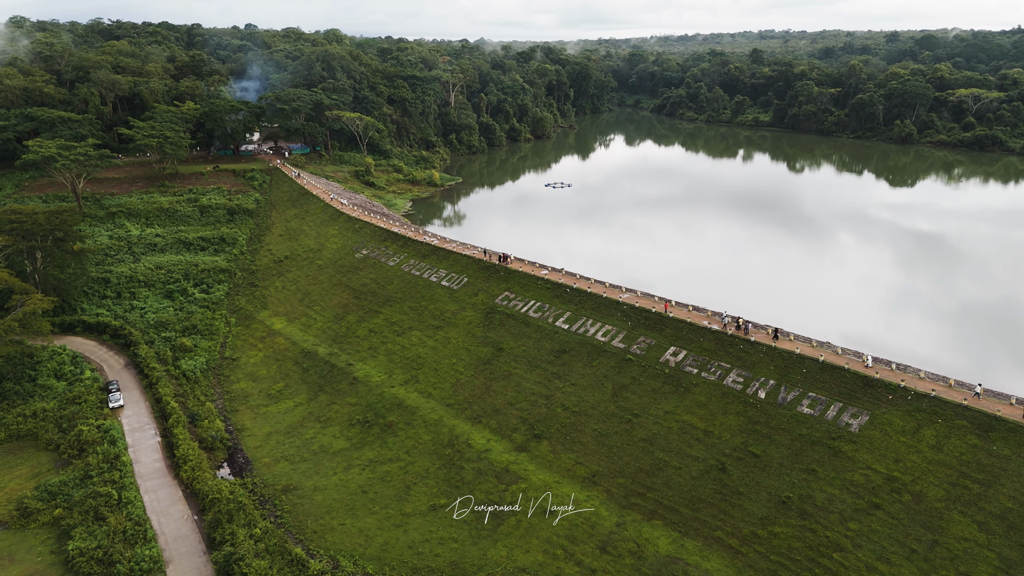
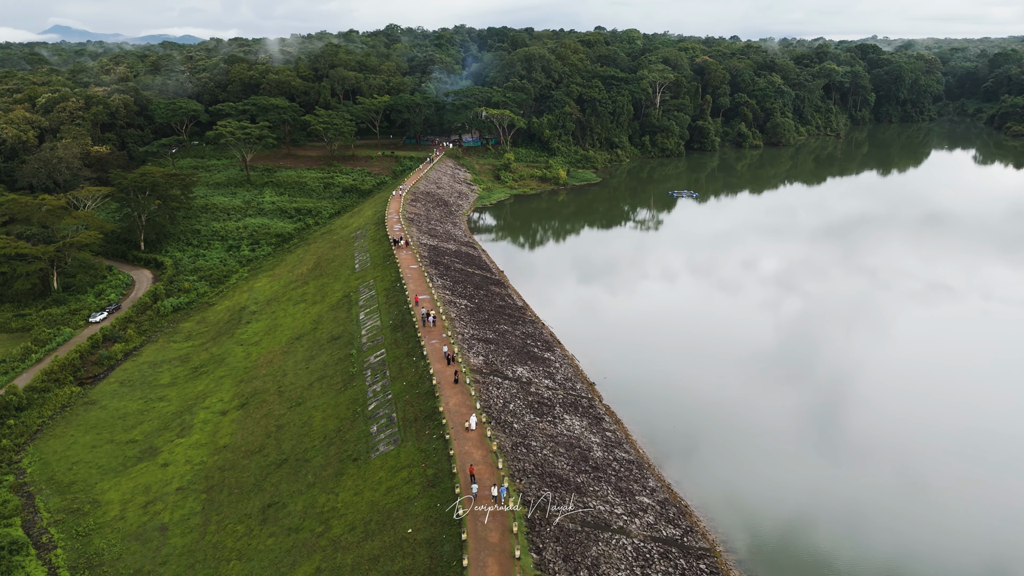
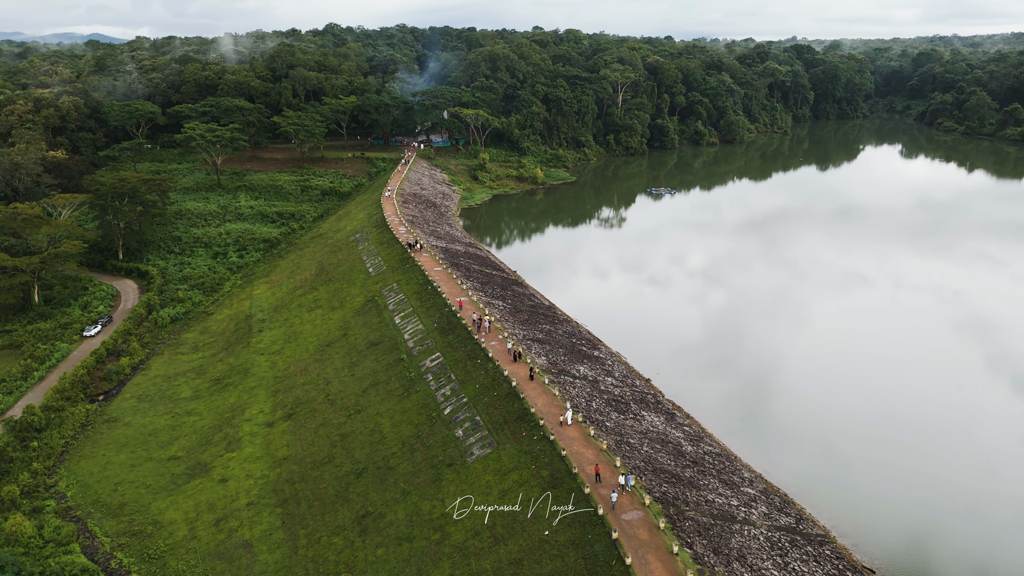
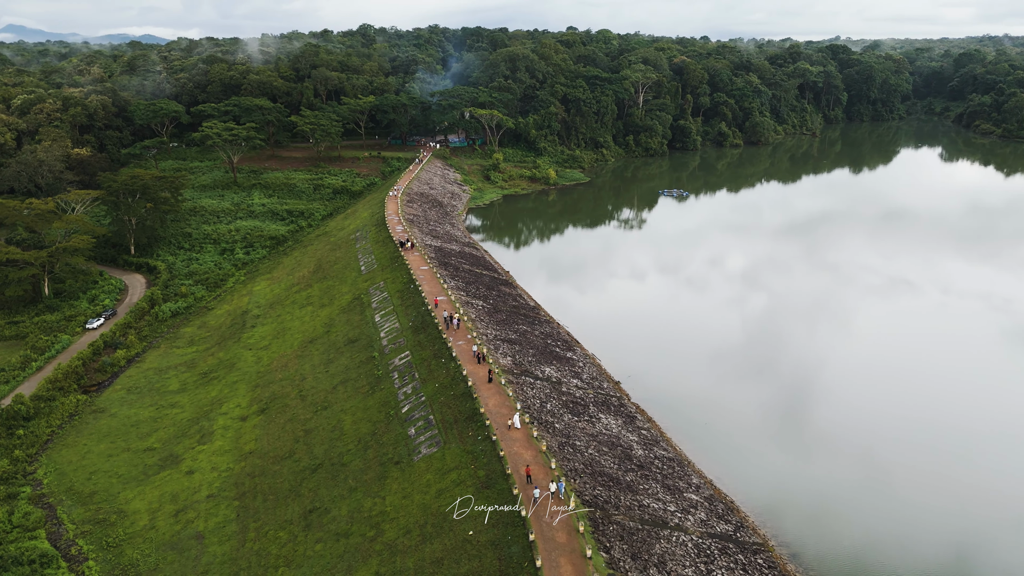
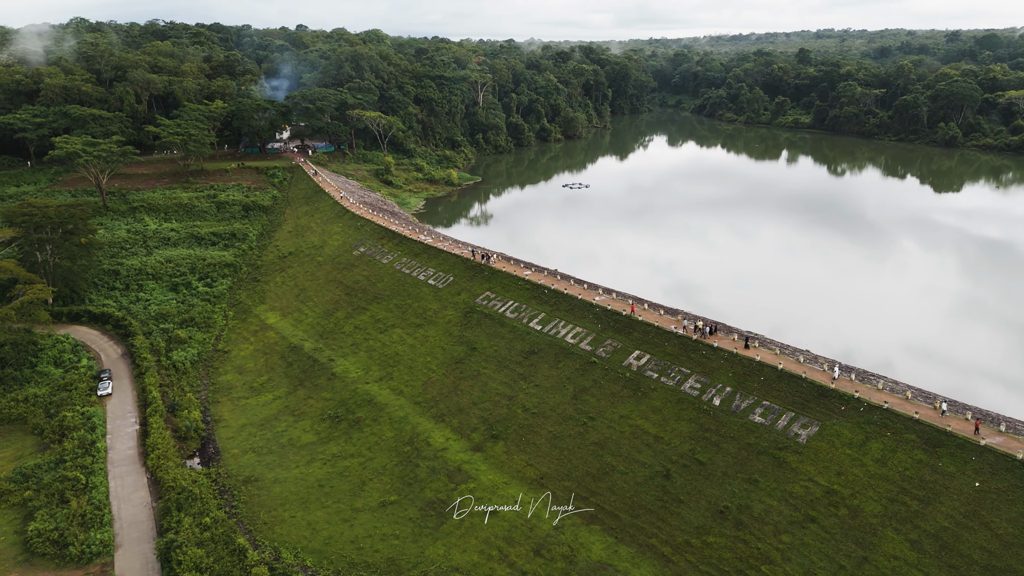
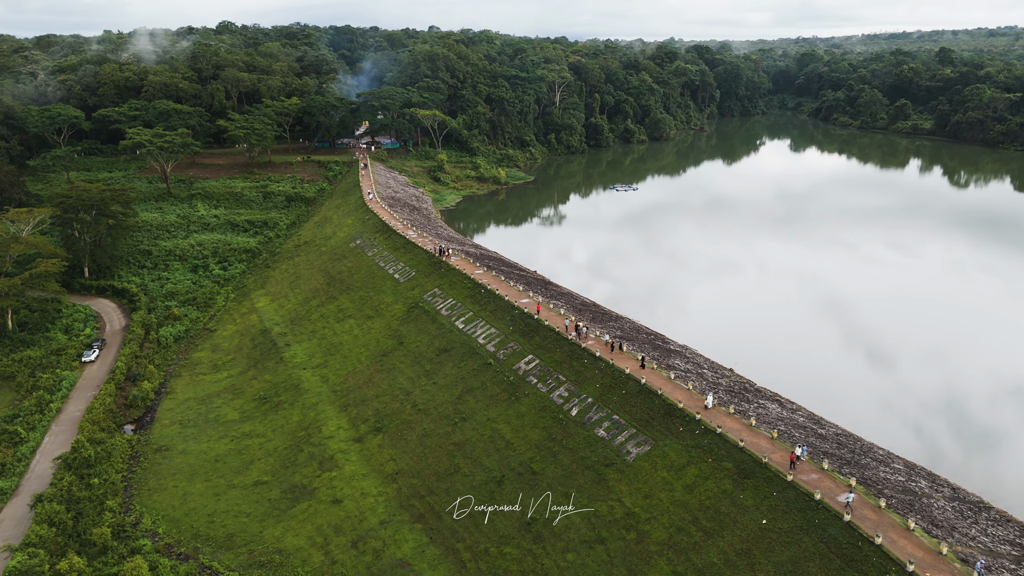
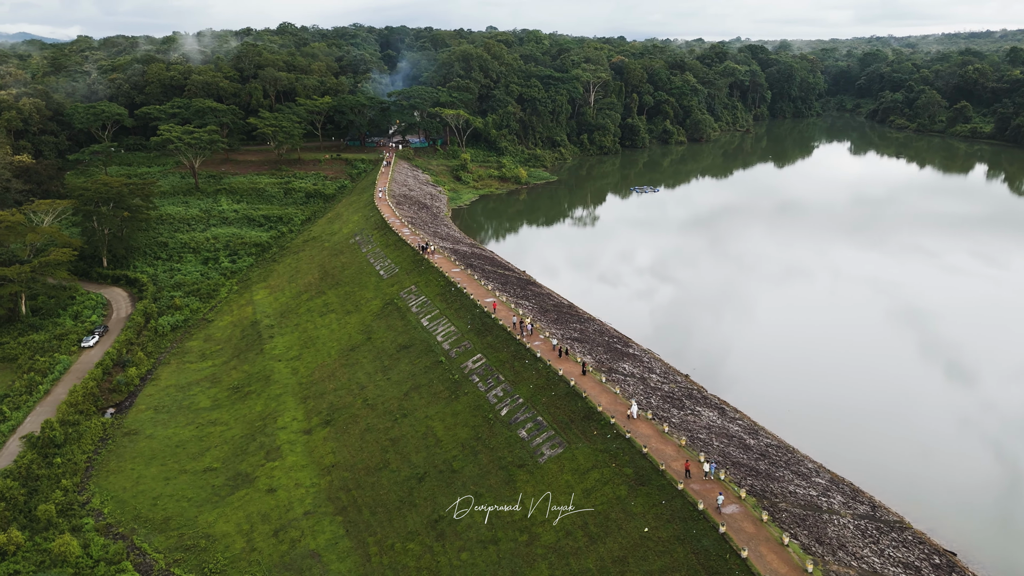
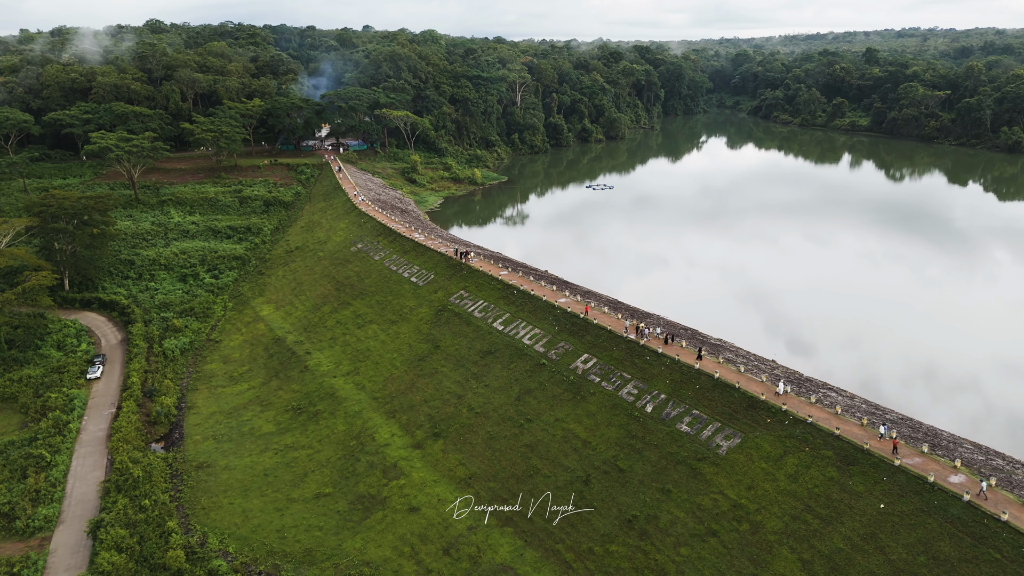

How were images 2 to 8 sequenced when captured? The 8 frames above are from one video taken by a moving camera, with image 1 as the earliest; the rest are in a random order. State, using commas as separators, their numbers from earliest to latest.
5, 8, 6, 7, 3, 4, 2
